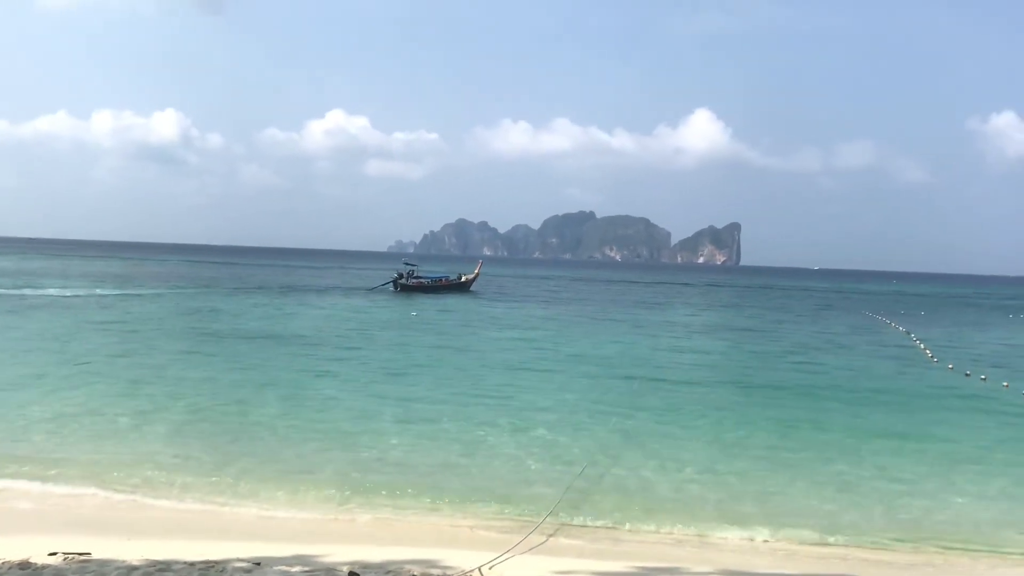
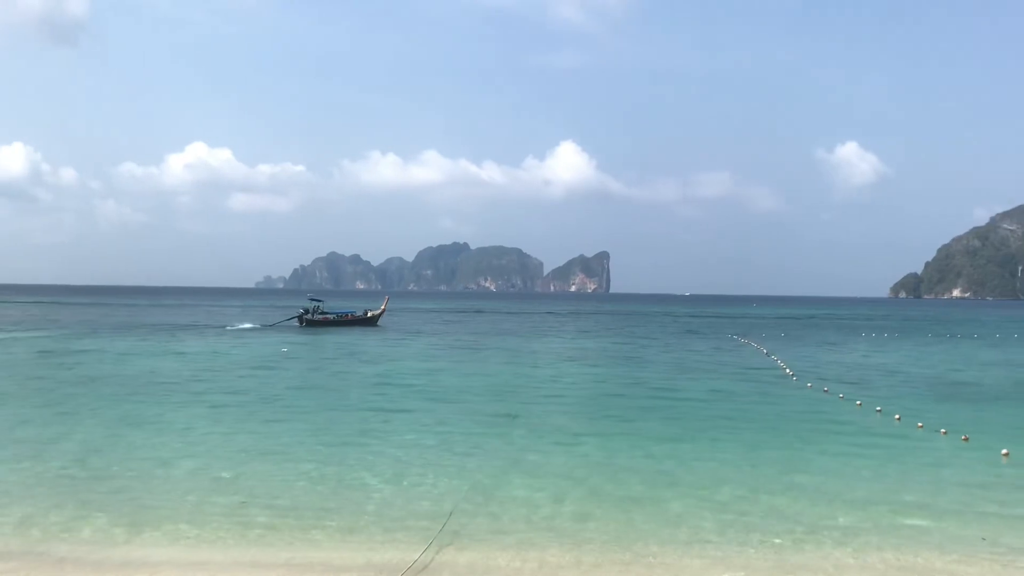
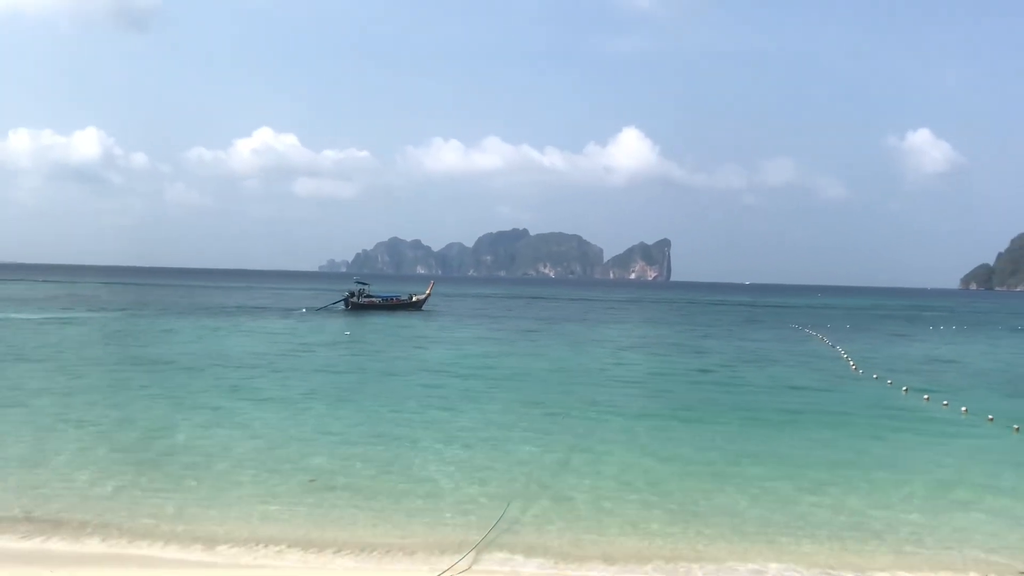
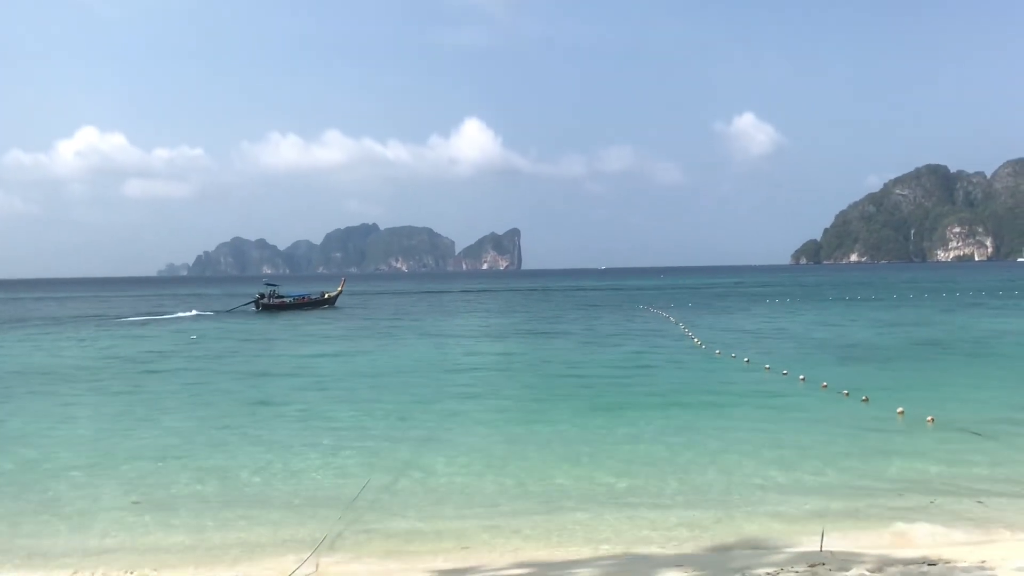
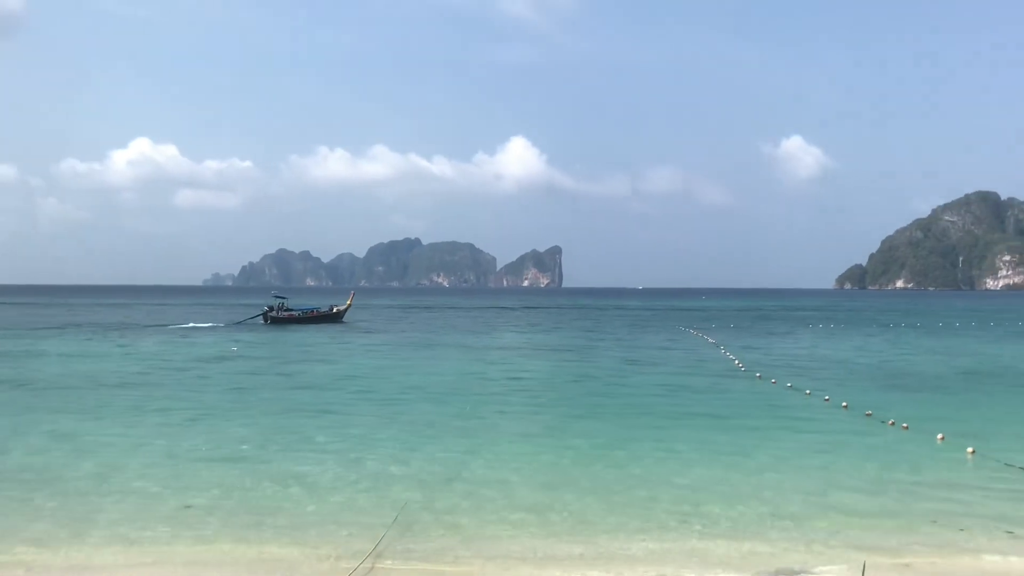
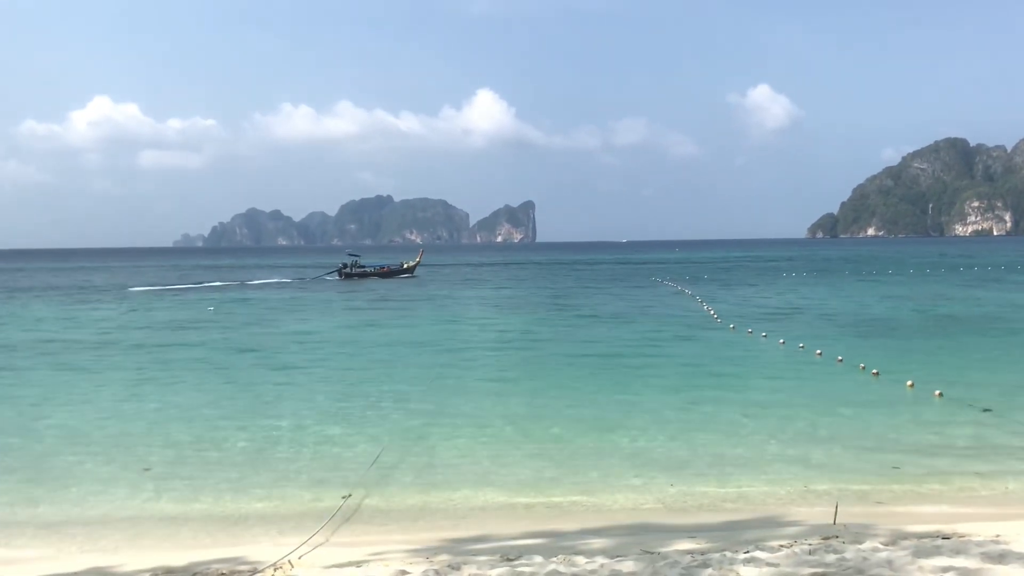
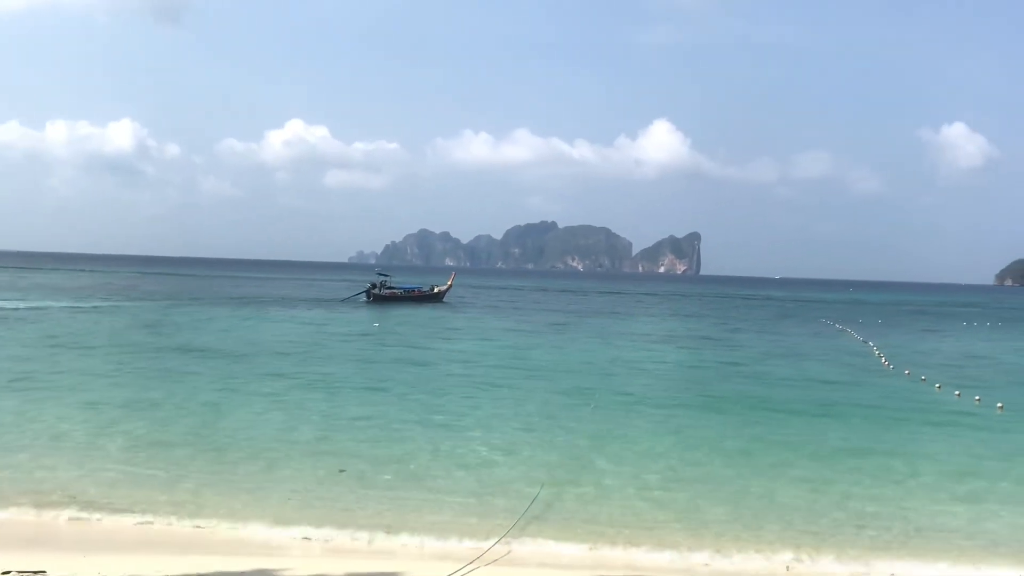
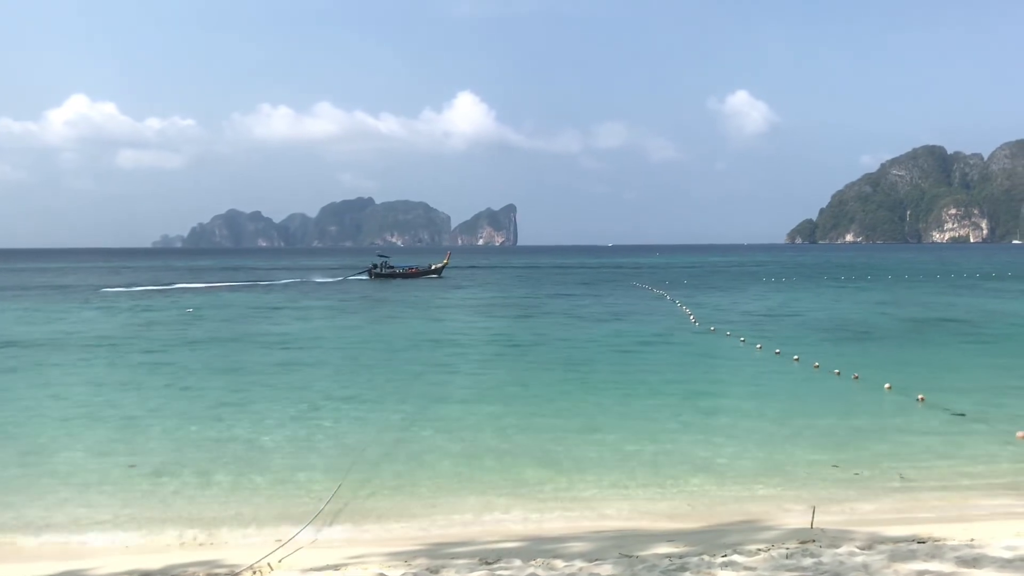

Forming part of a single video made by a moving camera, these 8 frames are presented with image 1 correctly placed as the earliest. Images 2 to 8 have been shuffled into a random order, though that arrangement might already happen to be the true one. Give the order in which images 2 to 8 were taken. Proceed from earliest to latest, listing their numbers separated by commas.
7, 3, 2, 5, 4, 6, 8
